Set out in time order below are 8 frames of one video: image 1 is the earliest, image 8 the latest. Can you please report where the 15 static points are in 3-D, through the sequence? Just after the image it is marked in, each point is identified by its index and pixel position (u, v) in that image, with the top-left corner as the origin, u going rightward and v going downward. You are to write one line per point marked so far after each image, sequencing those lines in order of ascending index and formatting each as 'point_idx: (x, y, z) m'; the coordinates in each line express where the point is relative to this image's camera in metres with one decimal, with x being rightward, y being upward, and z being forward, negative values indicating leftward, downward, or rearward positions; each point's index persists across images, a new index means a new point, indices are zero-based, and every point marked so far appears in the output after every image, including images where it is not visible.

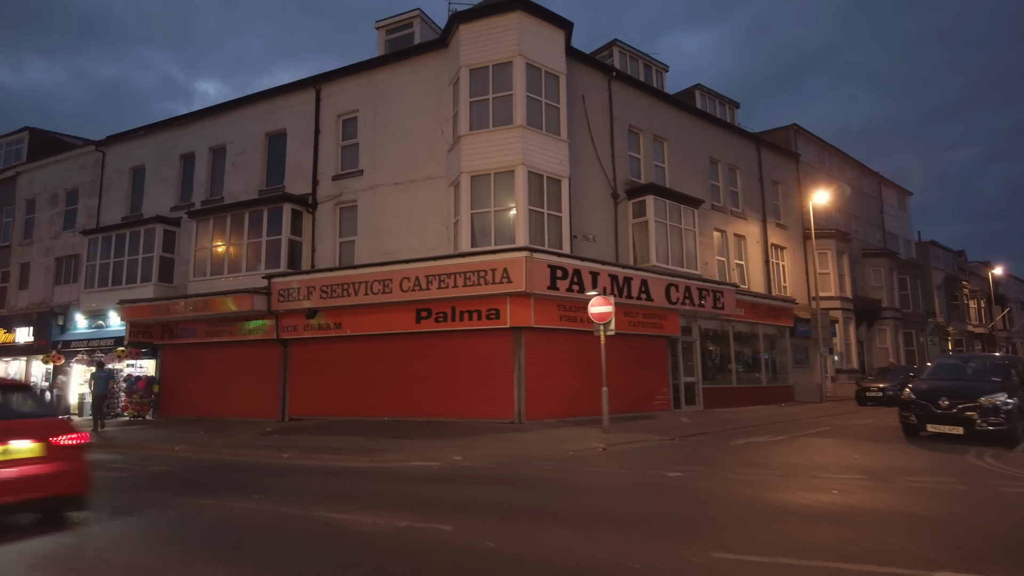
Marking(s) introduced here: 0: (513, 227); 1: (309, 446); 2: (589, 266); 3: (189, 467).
0: (+0.1, +1.6, +17.2) m
1: (-4.2, -3.3, +13.4) m
2: (+2.1, +0.6, +17.1) m
3: (-5.1, -2.9, +10.5) m
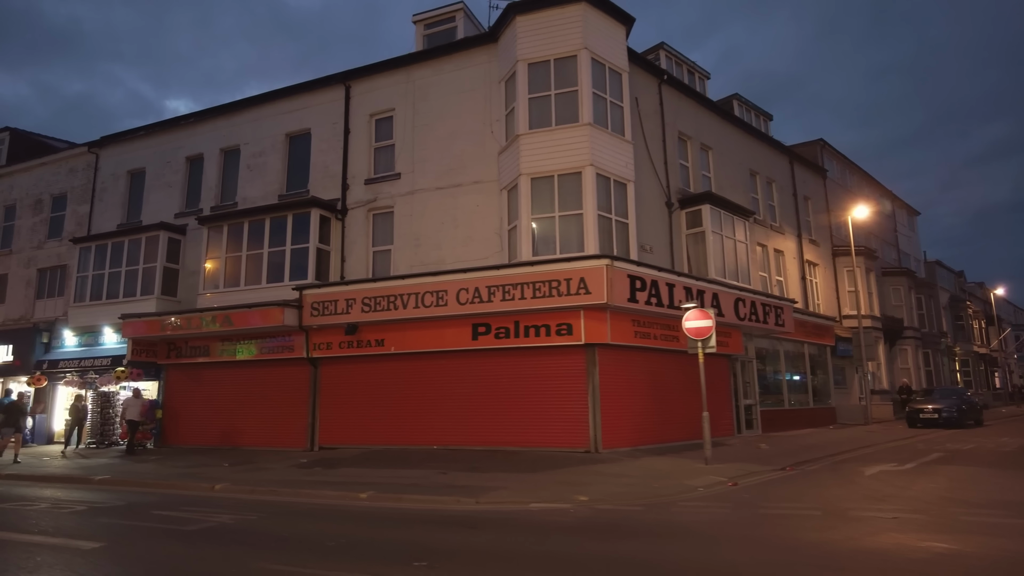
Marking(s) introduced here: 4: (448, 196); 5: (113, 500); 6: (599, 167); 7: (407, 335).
0: (+1.7, +1.3, +15.6) m
1: (-2.4, -3.4, +11.5) m
2: (+3.7, +0.3, +15.6) m
3: (-3.2, -2.9, +8.5) m
4: (-1.8, +2.5, +18.0) m
5: (-6.2, -3.3, +10.1) m
6: (+2.1, +3.0, +15.9) m
7: (-2.6, -1.2, +16.0) m
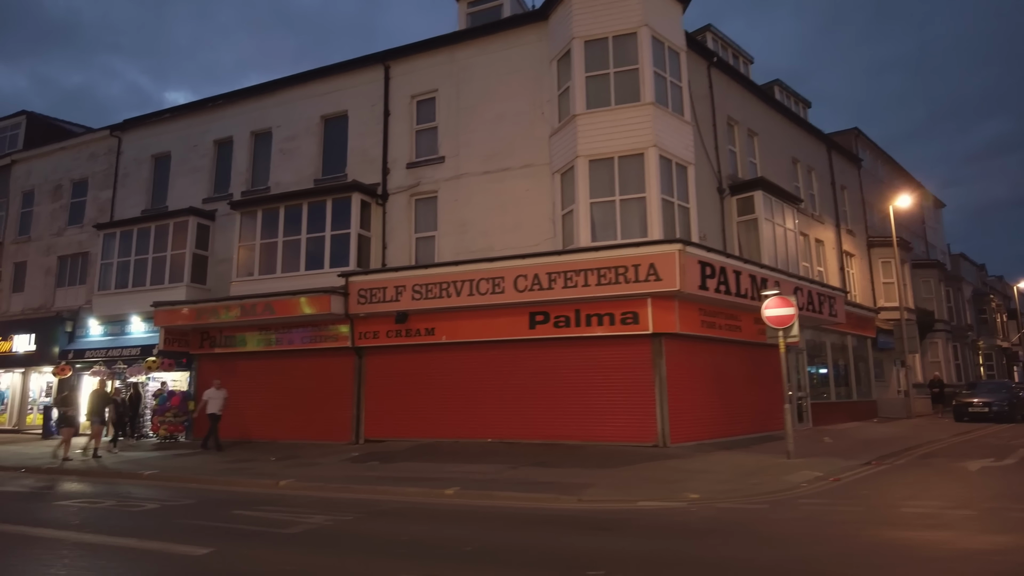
0: (+3.0, +1.6, +14.9) m
1: (-1.0, -3.2, +10.9) m
2: (+5.1, +0.6, +15.0) m
3: (-1.8, -2.7, +7.9) m
4: (-0.4, +2.9, +17.3) m
5: (-4.8, -3.0, +9.4) m
6: (+3.5, +3.3, +15.2) m
7: (-1.2, -0.9, +15.4) m
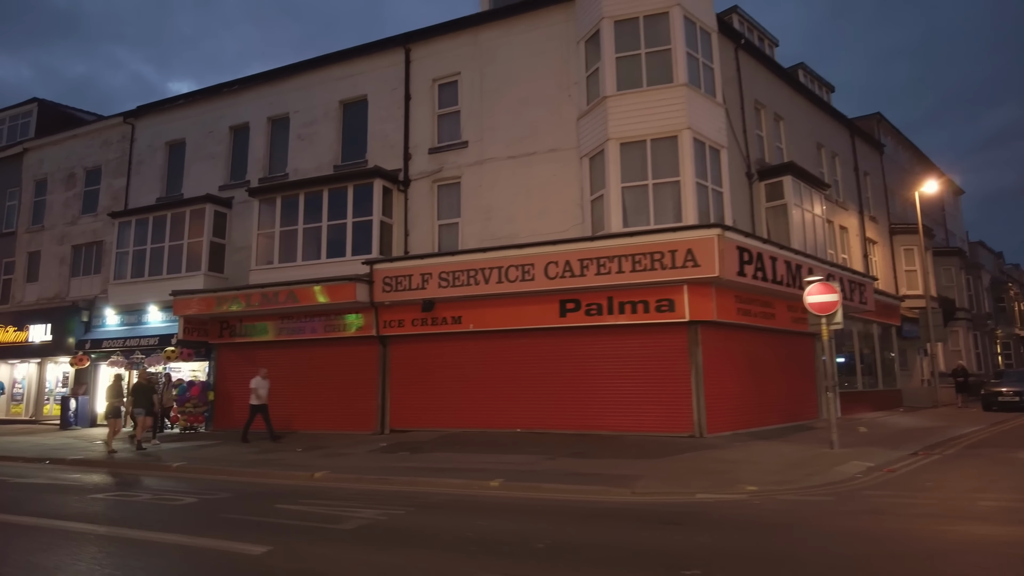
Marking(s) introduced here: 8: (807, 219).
0: (+3.7, +1.9, +14.5) m
1: (-0.4, -2.9, +10.6) m
2: (+5.8, +0.9, +14.6) m
3: (-1.2, -2.5, +7.6) m
4: (+0.3, +3.2, +16.9) m
5: (-4.2, -2.8, +9.1) m
6: (+4.2, +3.6, +14.8) m
7: (-0.6, -0.6, +15.0) m
8: (+9.0, +2.1, +19.9) m
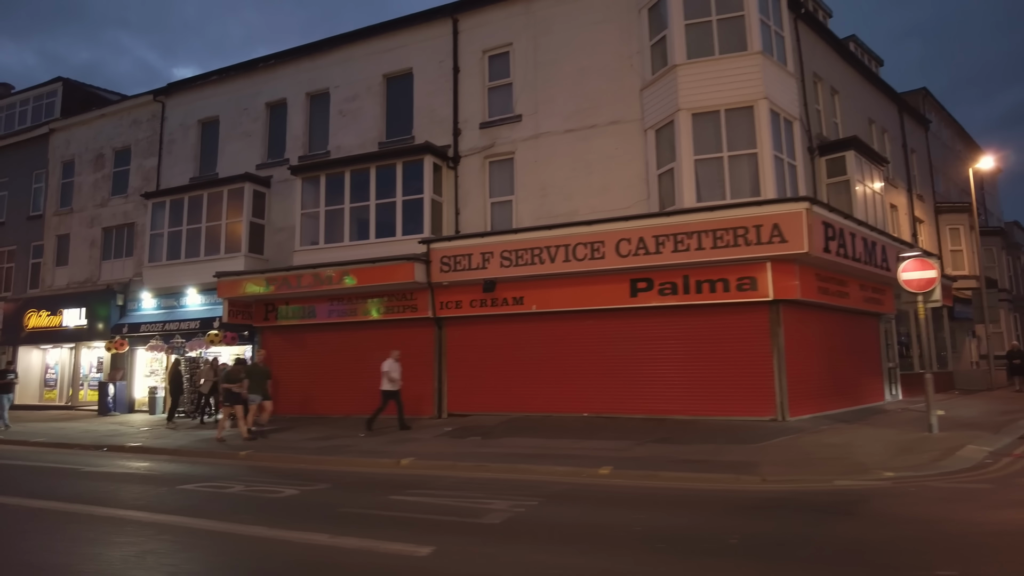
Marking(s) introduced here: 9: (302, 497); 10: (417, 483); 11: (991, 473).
0: (+5.1, +2.4, +13.8) m
1: (+1.1, -2.6, +10.0) m
2: (+7.2, +1.3, +13.9) m
3: (+0.2, -2.2, +7.0) m
4: (+1.7, +3.7, +16.2) m
5: (-2.7, -2.5, +8.6) m
6: (+5.6, +4.0, +14.0) m
7: (+0.9, -0.1, +14.4) m
8: (+10.5, +2.7, +19.2) m
9: (-2.3, -2.3, +7.2) m
10: (-1.2, -2.4, +7.9) m
11: (+5.9, -2.3, +8.0) m
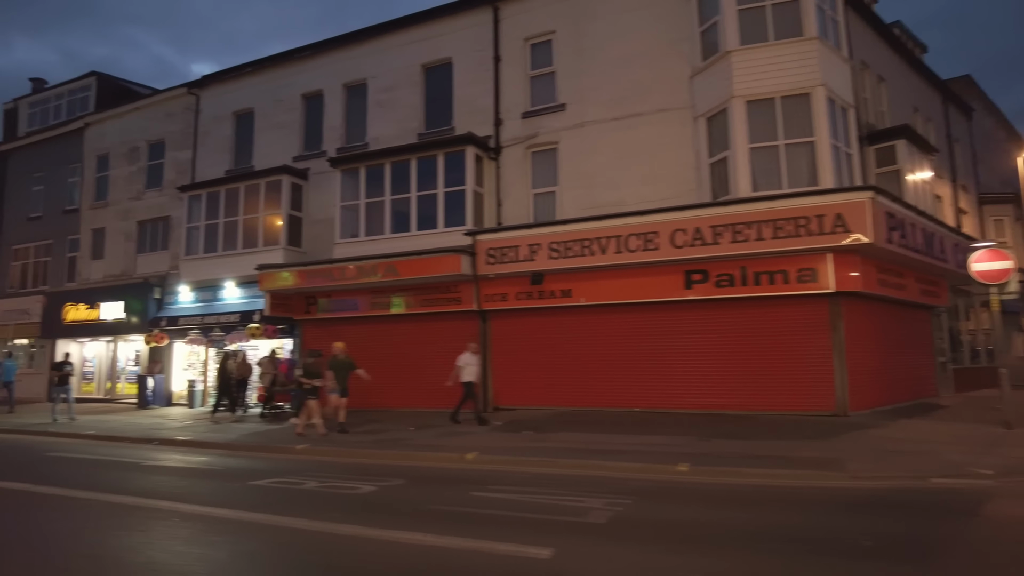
0: (+6.2, +2.5, +13.4) m
1: (+2.1, -2.4, +9.7) m
2: (+8.3, +1.5, +13.5) m
3: (+1.2, -2.1, +6.8) m
4: (+2.8, +3.9, +15.9) m
5: (-1.8, -2.4, +8.4) m
6: (+6.6, +4.2, +13.6) m
7: (+2.0, +0.1, +14.1) m
8: (+11.6, +3.0, +18.7) m
9: (-1.4, -2.2, +7.0) m
10: (-0.2, -2.3, +7.7) m
11: (+6.9, -2.2, +7.7) m
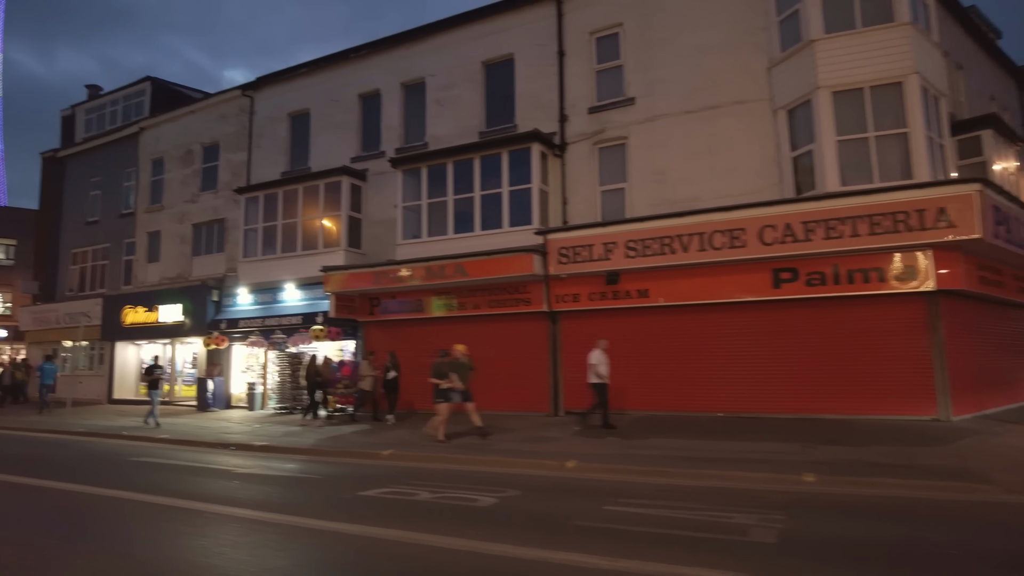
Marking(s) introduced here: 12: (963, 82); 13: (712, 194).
0: (+7.7, +2.6, +12.8) m
1: (+3.5, -2.4, +9.2) m
2: (+9.8, +1.6, +12.7) m
3: (+2.5, -2.1, +6.3) m
4: (+4.5, +3.9, +15.4) m
5: (-0.4, -2.4, +8.0) m
6: (+8.2, +4.2, +12.9) m
7: (+3.6, +0.1, +13.6) m
8: (+13.4, +3.0, +17.8) m
9: (-0.1, -2.2, +6.6) m
10: (+1.1, -2.3, +7.3) m
11: (+8.2, -2.1, +7.0) m
12: (+13.5, +6.2, +19.5) m
13: (+4.6, +2.2, +15.0) m
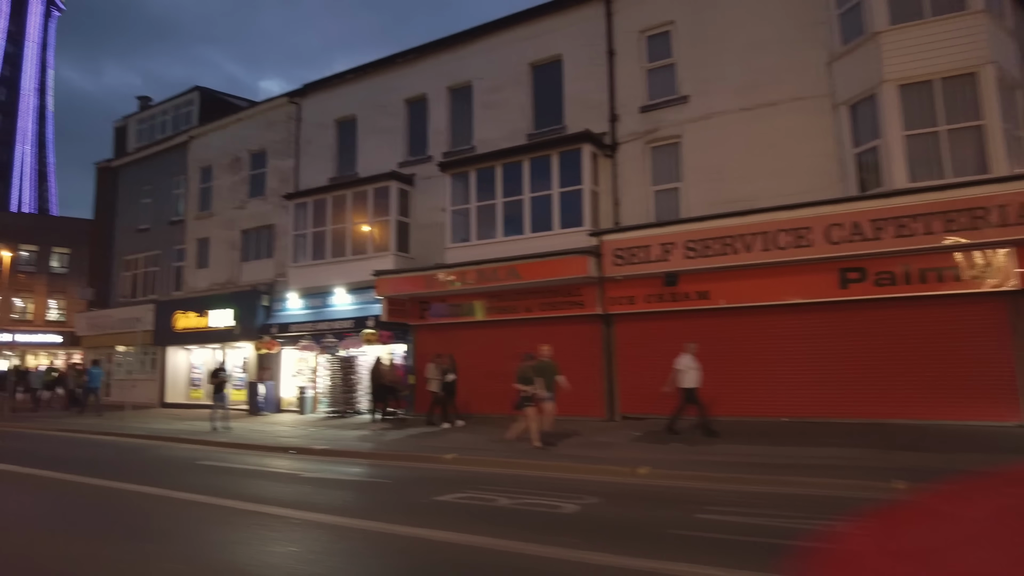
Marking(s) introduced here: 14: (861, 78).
0: (+8.8, +2.6, +12.2) m
1: (+4.4, -2.4, +8.8) m
2: (+10.9, +1.6, +12.0) m
3: (+3.3, -2.1, +5.9) m
4: (+5.7, +3.9, +15.0) m
5: (+0.5, -2.4, +7.8) m
6: (+9.3, +4.3, +12.4) m
7: (+4.7, +0.1, +13.2) m
8: (+14.7, +3.0, +16.9) m
9: (+0.8, -2.2, +6.4) m
10: (+2.0, -2.3, +7.0) m
11: (+9.1, -2.1, +6.4) m
12: (+14.8, +6.2, +18.7) m
13: (+5.8, +2.1, +14.6) m
14: (+7.2, +4.4, +13.5) m
